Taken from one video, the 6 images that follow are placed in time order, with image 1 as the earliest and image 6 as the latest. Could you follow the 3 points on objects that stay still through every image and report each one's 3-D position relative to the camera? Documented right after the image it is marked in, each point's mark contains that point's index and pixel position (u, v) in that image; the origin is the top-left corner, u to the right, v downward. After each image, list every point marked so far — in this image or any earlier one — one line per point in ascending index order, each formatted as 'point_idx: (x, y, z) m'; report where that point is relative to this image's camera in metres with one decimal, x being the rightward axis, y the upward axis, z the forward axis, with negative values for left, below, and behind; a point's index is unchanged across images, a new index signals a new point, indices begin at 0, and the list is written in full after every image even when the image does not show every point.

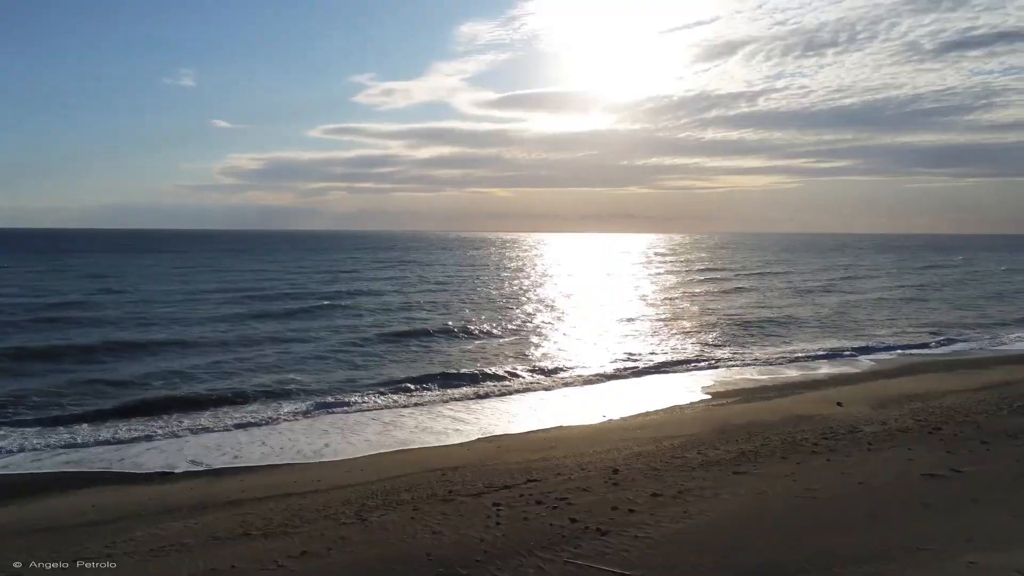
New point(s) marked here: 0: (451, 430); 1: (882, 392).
0: (-1.0, -2.2, +11.5) m
1: (+6.8, -2.0, +13.7) m
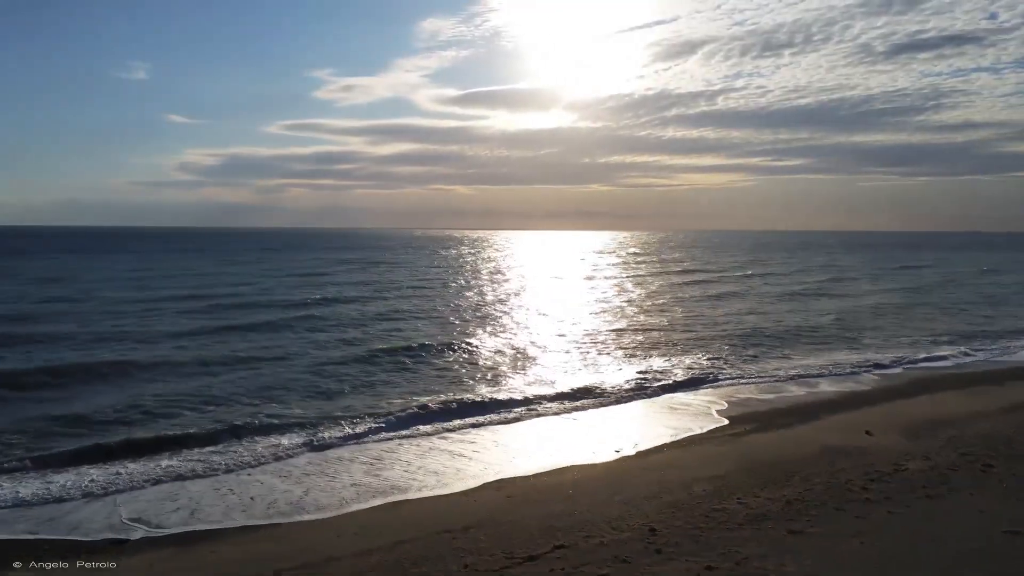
0: (-0.9, -2.5, +10.1) m
1: (+6.8, -2.2, +12.8) m
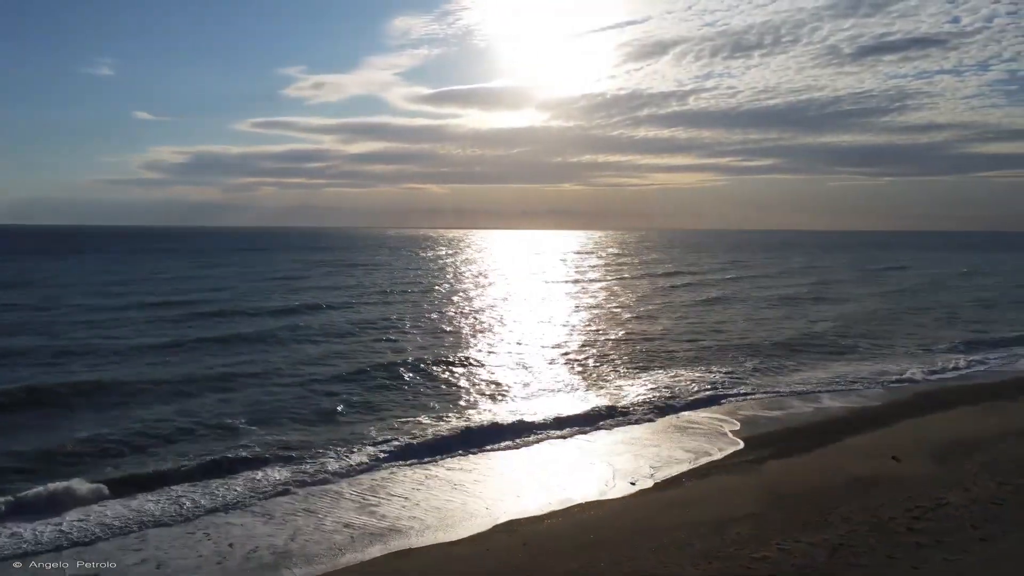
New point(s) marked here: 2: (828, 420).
0: (-0.8, -2.7, +9.2) m
1: (+6.8, -2.4, +12.1) m
2: (+5.9, -2.5, +13.9) m
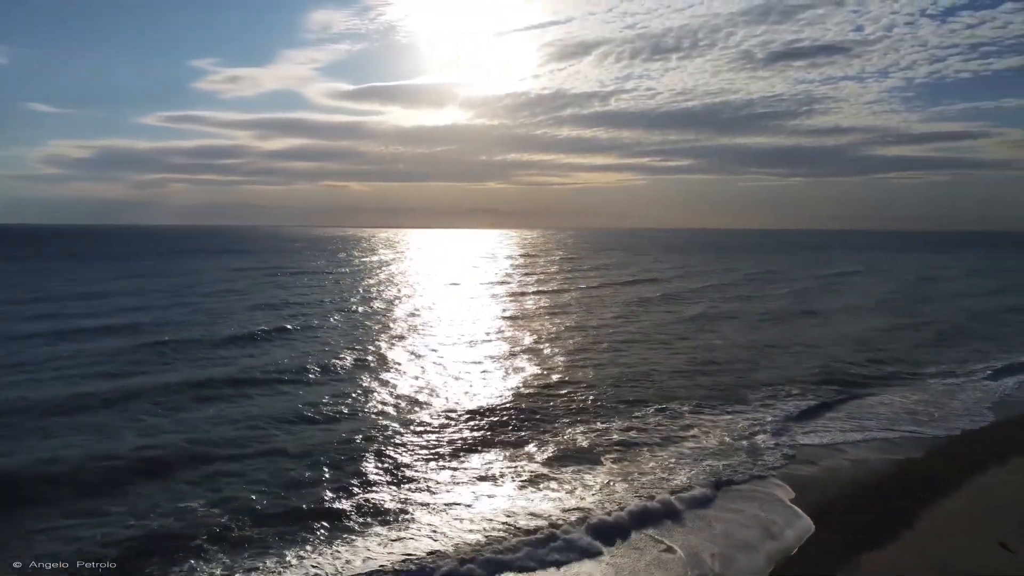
0: (-0.2, -3.4, +6.8) m
1: (+7.1, -3.0, +10.5) m
2: (+6.1, -3.0, +12.1) m
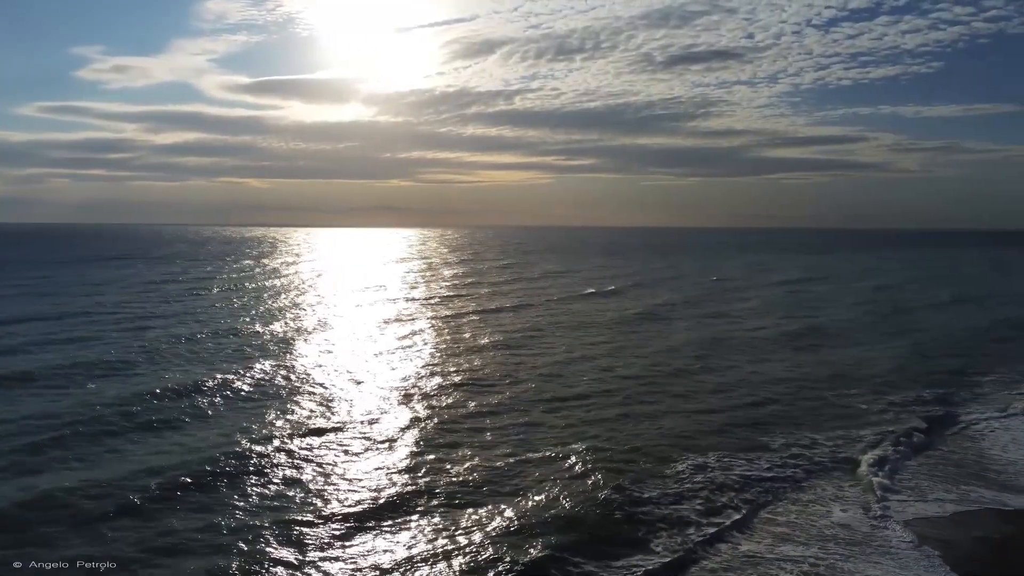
0: (+1.9, -4.2, +4.1) m
1: (+8.6, -3.7, +8.7) m
2: (+7.4, -3.7, +10.2) m
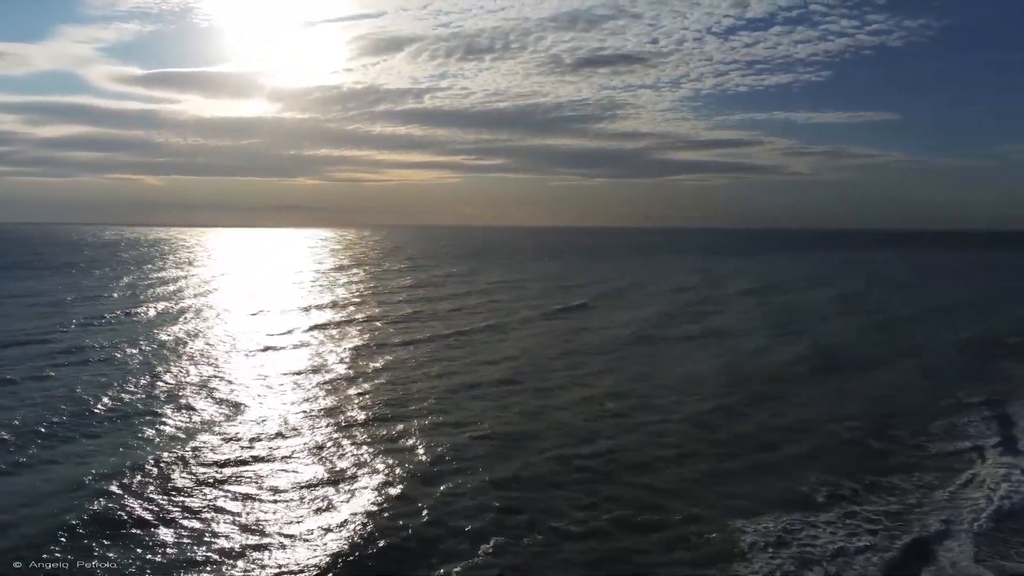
0: (+4.8, -5.0, +1.7) m
1: (+10.9, -4.5, +7.0) m
2: (+9.5, -4.5, +8.4) m
